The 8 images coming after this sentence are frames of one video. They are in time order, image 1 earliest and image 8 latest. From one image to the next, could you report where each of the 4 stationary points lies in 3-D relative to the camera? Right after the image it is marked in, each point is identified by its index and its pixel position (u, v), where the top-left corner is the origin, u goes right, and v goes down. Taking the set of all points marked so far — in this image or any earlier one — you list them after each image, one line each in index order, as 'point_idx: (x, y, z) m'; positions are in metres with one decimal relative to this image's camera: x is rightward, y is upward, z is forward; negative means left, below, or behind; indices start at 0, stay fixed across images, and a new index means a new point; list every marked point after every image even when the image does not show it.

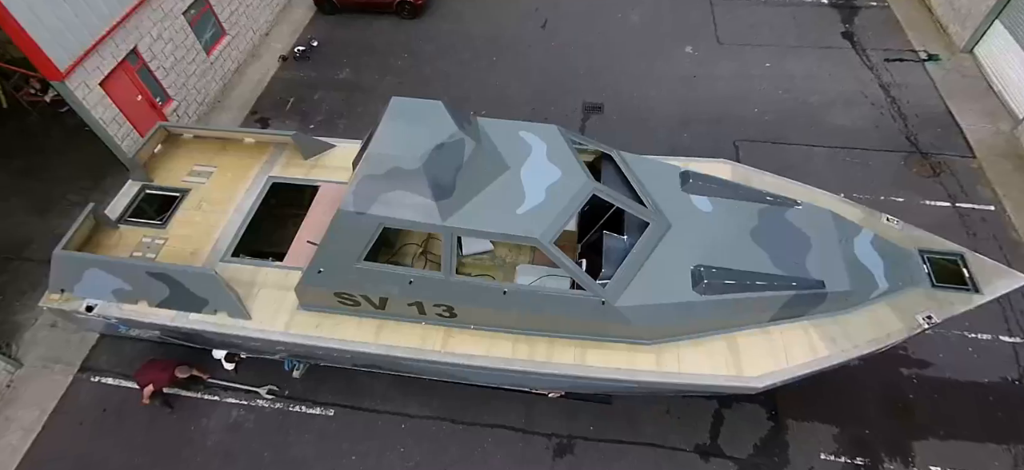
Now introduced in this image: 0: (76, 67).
0: (-5.8, +2.3, +6.6) m
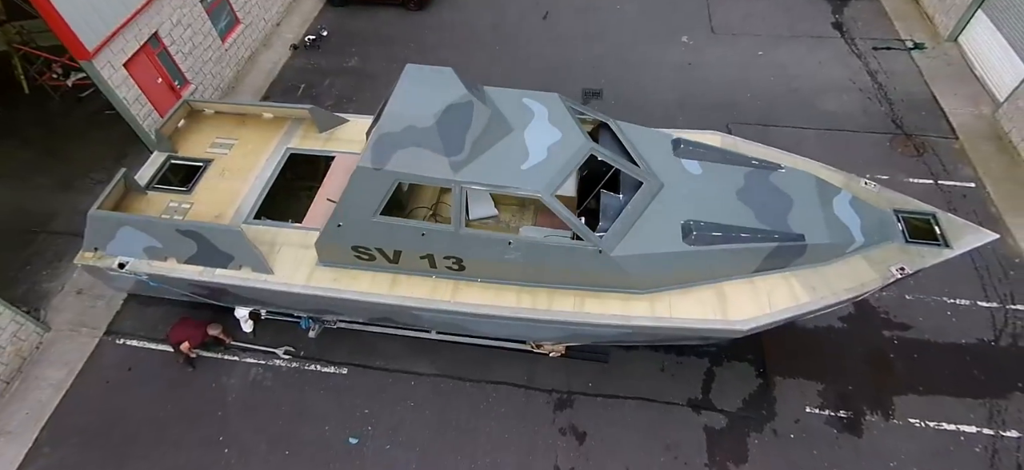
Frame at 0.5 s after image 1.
0: (-5.8, +2.7, +7.0) m
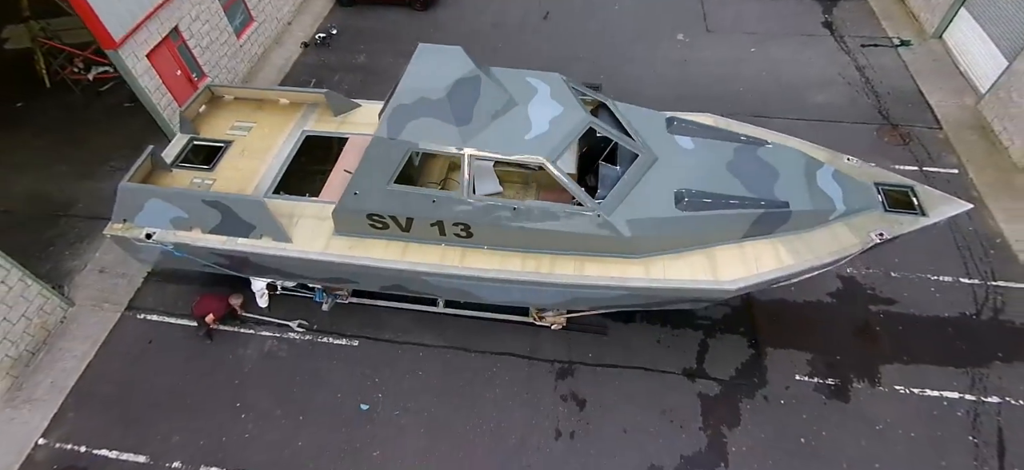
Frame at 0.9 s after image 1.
0: (-5.7, +2.9, +7.4) m
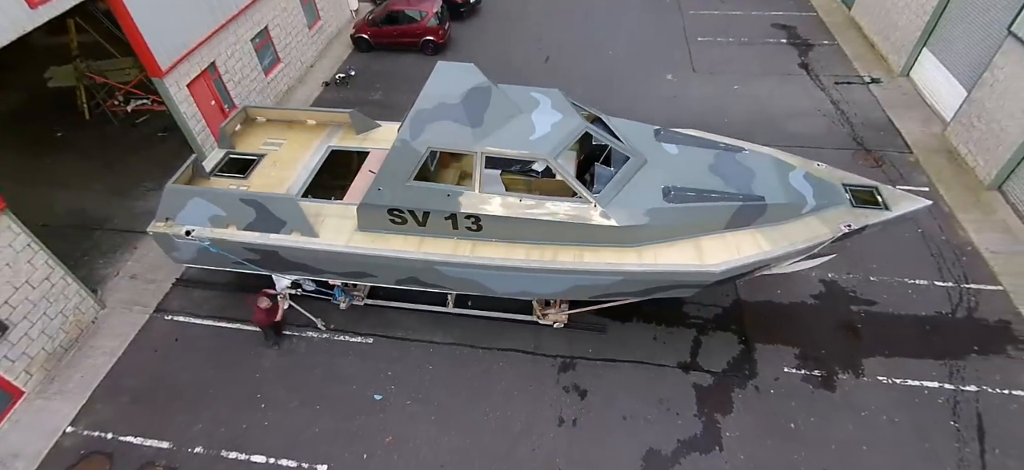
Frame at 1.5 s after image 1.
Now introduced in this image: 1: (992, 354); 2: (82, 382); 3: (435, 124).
0: (-5.6, +2.8, +8.3) m
1: (+6.2, -1.5, +6.4) m
2: (-5.7, -1.9, +6.6) m
3: (-0.9, +1.3, +5.7) m
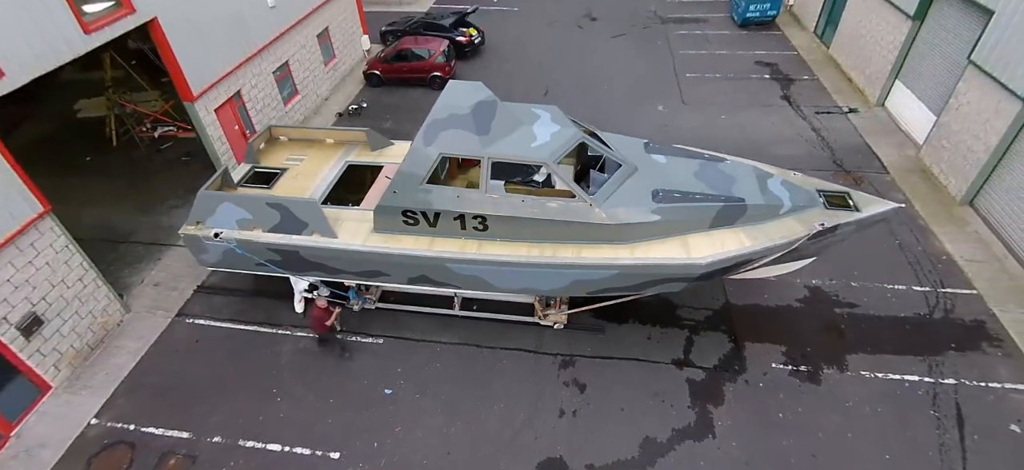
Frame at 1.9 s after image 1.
0: (-5.6, +2.6, +9.0) m
1: (+6.3, -1.6, +6.8) m
2: (-5.7, -2.0, +6.9) m
3: (-0.8, +1.3, +6.3) m
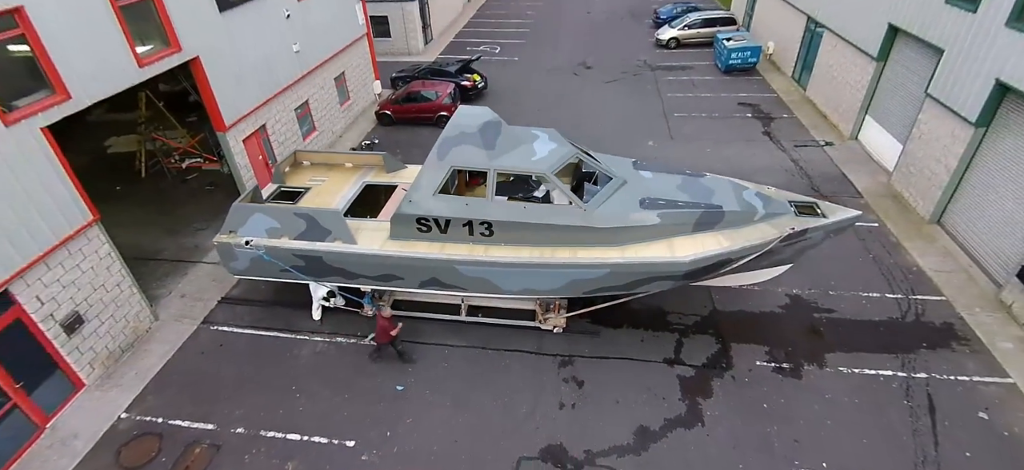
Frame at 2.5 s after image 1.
0: (-5.6, +2.2, +10.0) m
1: (+6.3, -1.7, +7.4) m
2: (-5.6, -2.1, +7.4) m
3: (-0.8, +1.2, +7.1) m
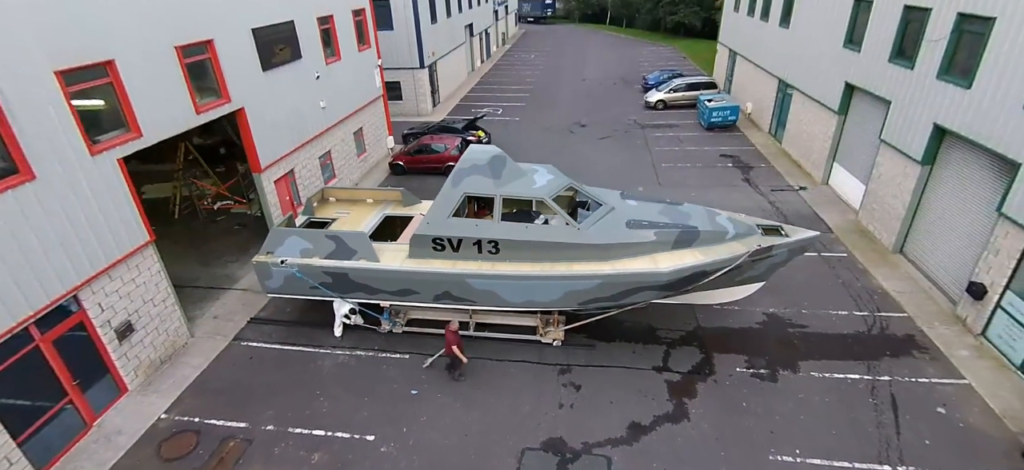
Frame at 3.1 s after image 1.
0: (-5.5, +1.5, +11.2) m
1: (+6.4, -2.0, +8.1) m
2: (-5.6, -2.5, +8.2) m
3: (-0.7, +0.9, +8.3) m
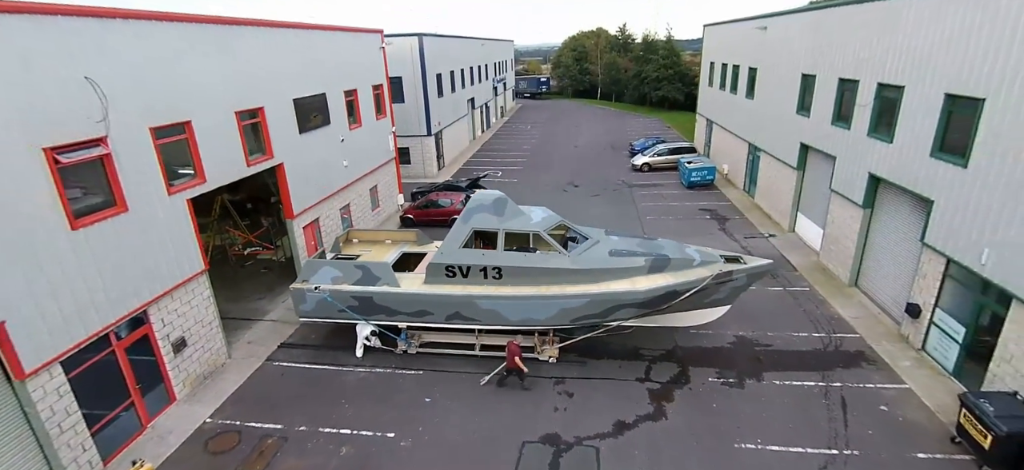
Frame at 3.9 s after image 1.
0: (-5.5, +0.5, +12.8) m
1: (+6.4, -2.5, +9.4) m
2: (-5.5, -3.0, +9.2) m
3: (-0.7, +0.3, +9.8) m
